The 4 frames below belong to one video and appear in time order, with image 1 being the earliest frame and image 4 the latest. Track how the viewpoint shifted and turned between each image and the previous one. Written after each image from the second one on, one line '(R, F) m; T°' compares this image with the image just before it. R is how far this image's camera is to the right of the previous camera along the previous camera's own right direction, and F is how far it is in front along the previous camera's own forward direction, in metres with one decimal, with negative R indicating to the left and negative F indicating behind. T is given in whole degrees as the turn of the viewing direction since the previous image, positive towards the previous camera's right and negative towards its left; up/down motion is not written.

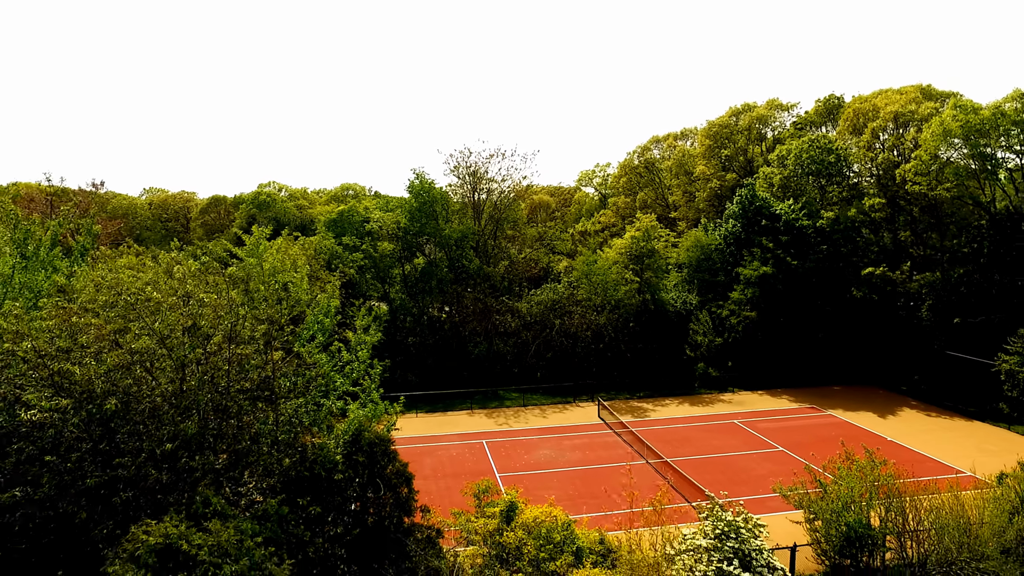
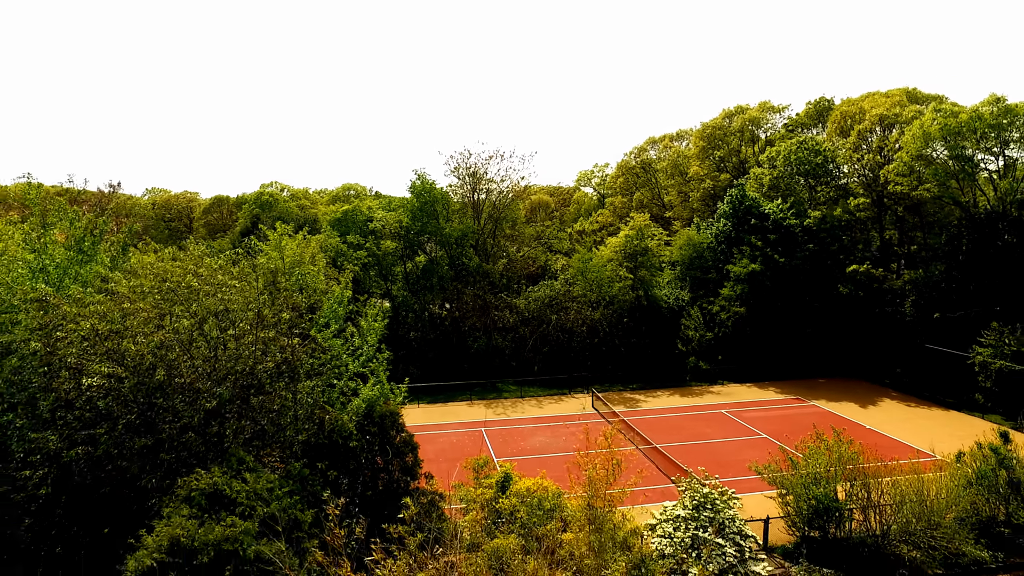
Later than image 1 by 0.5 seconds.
(+0.1, -0.9) m; 0°
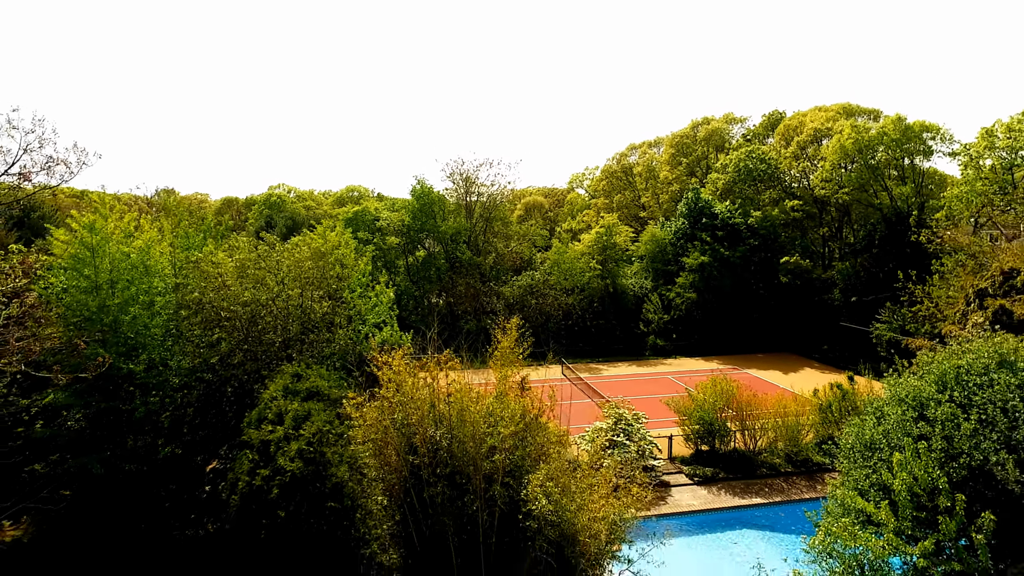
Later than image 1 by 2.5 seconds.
(+0.6, -4.3) m; 0°
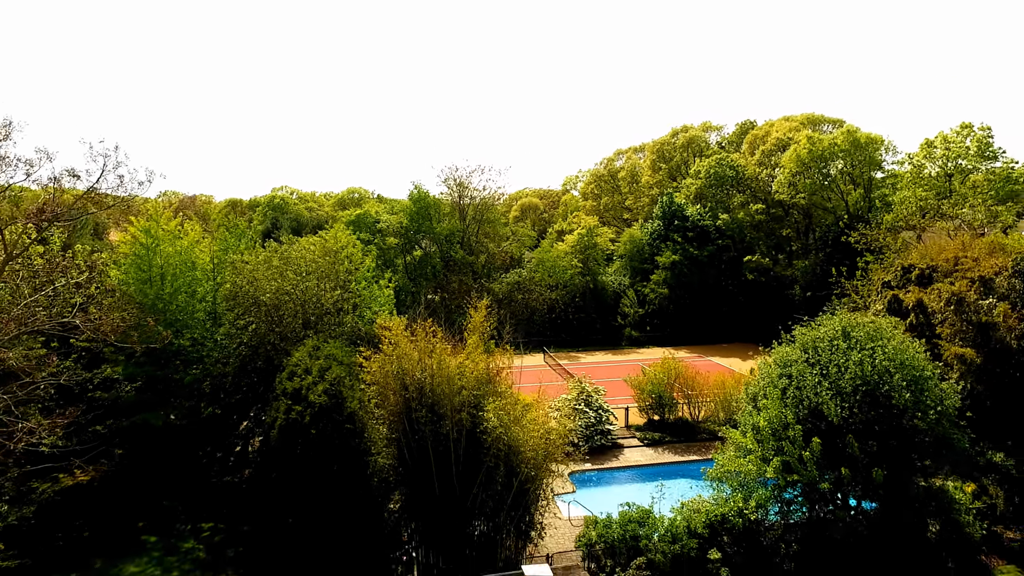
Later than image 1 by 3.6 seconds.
(+0.5, -2.8) m; 0°
